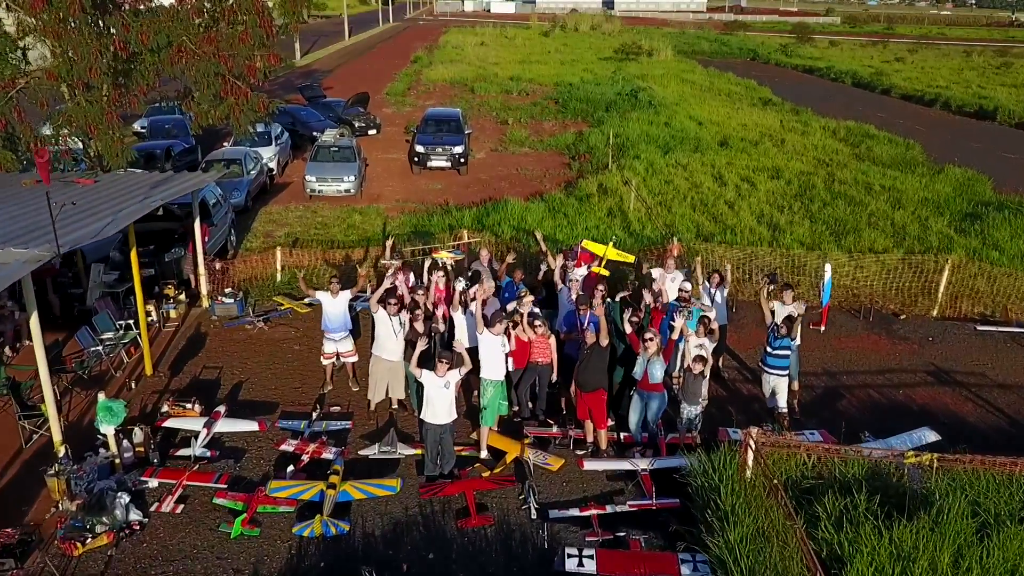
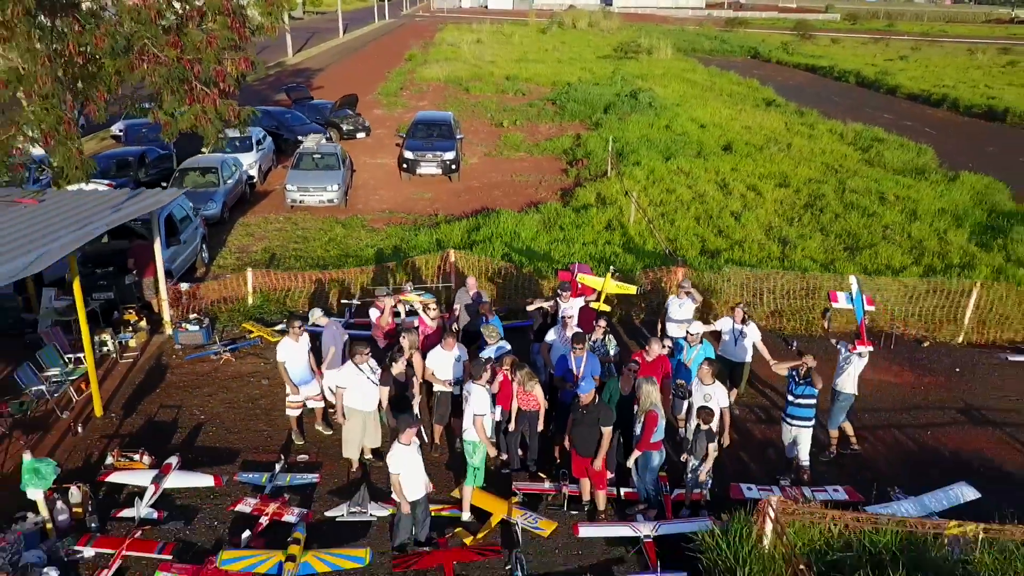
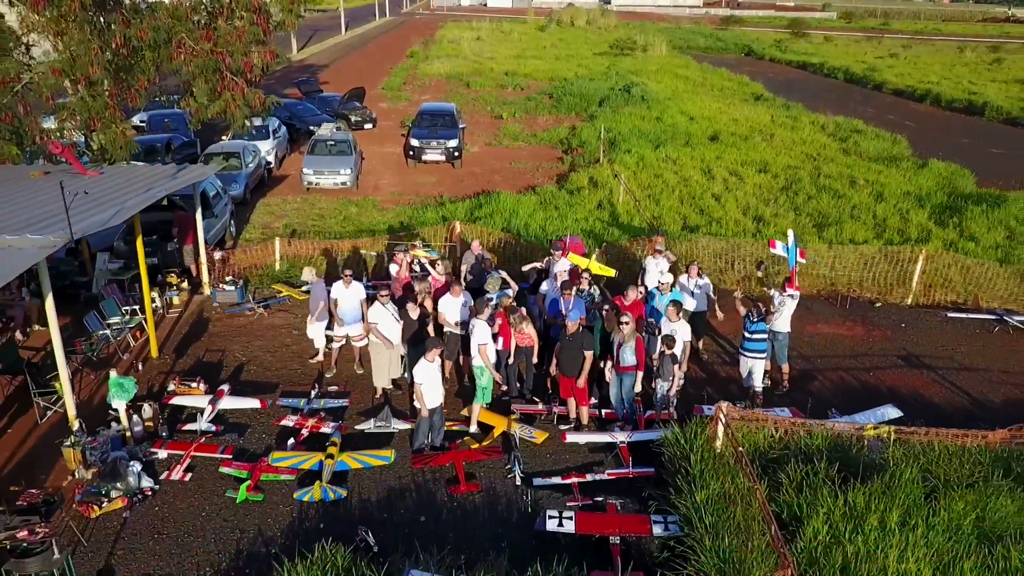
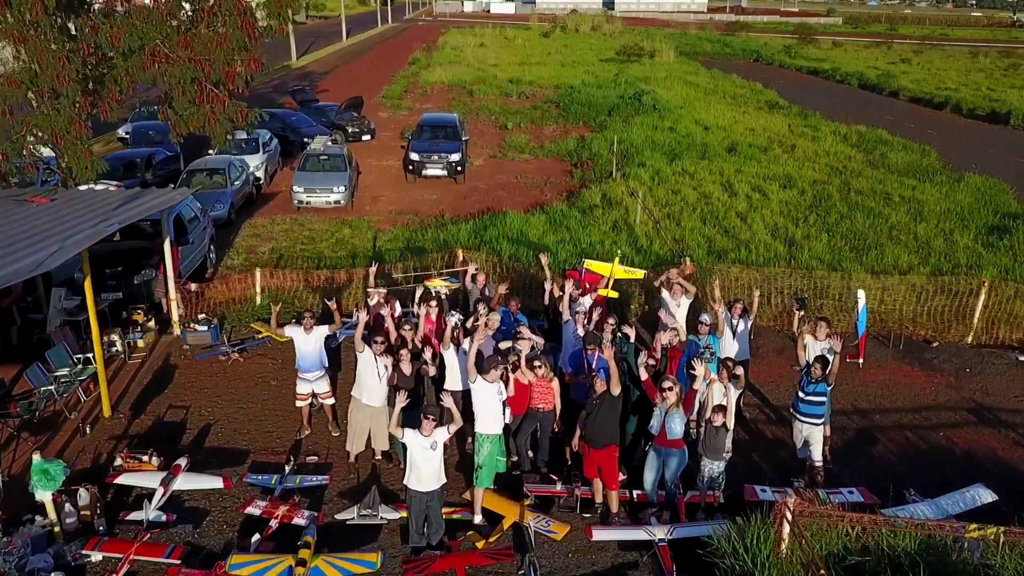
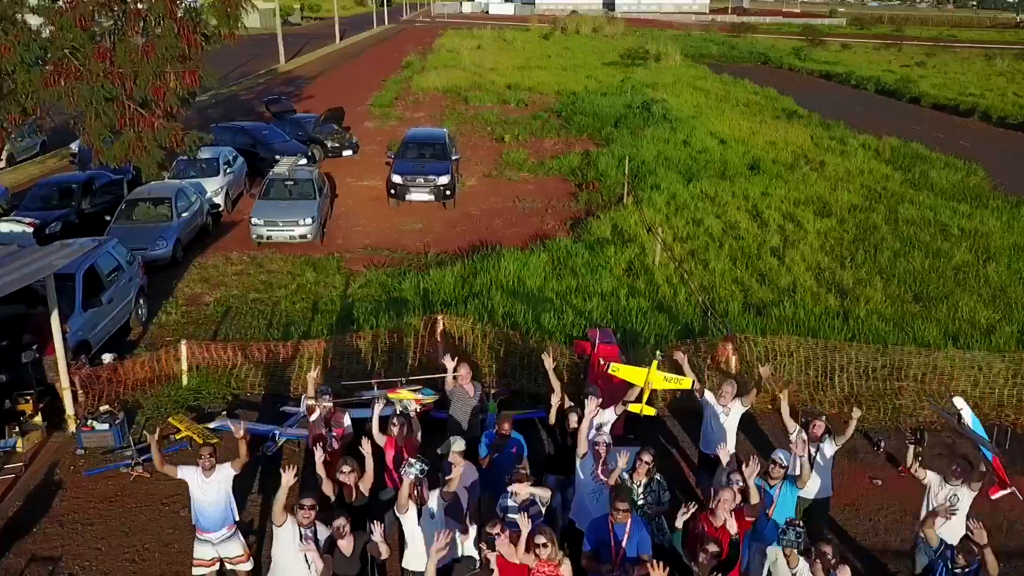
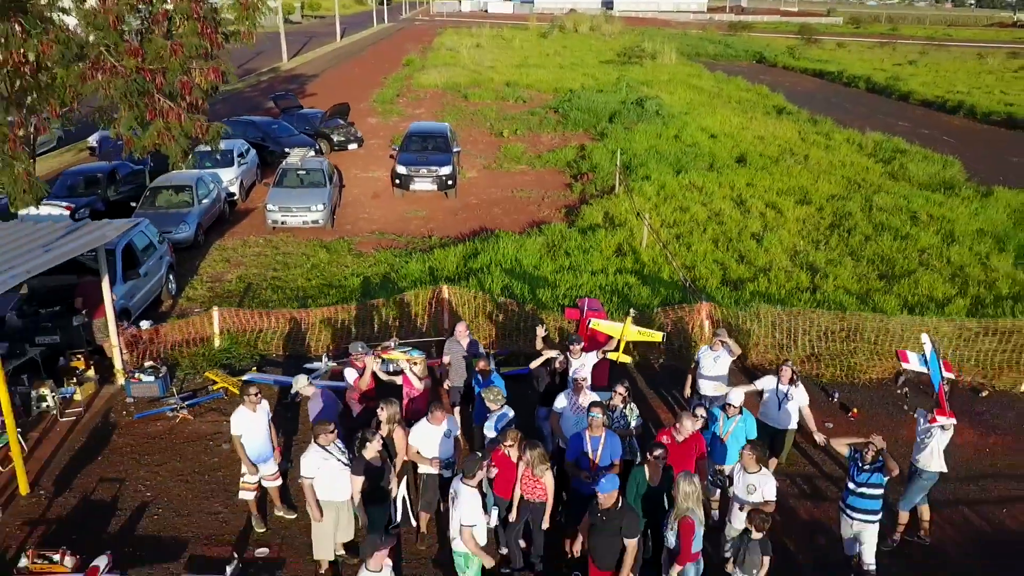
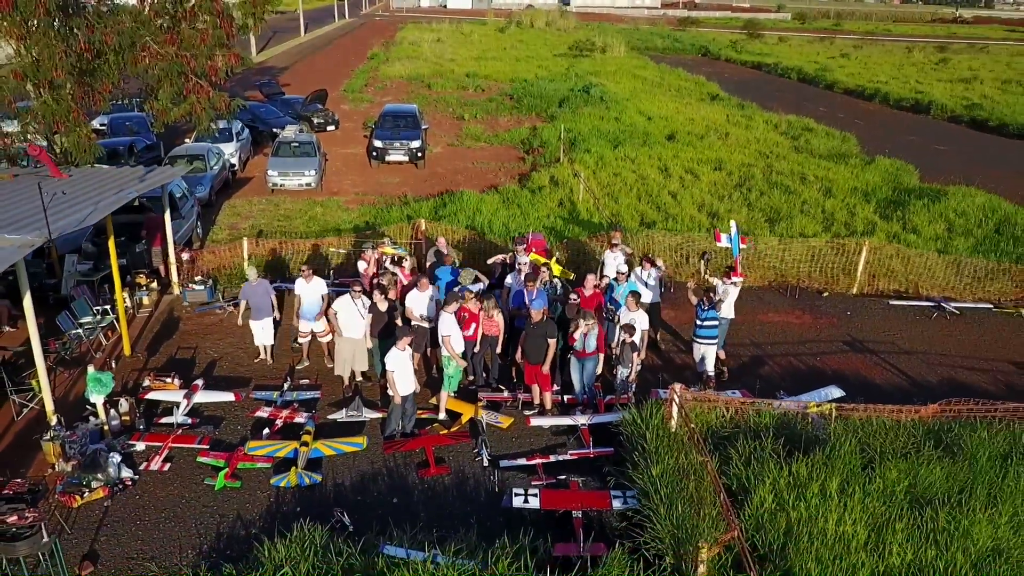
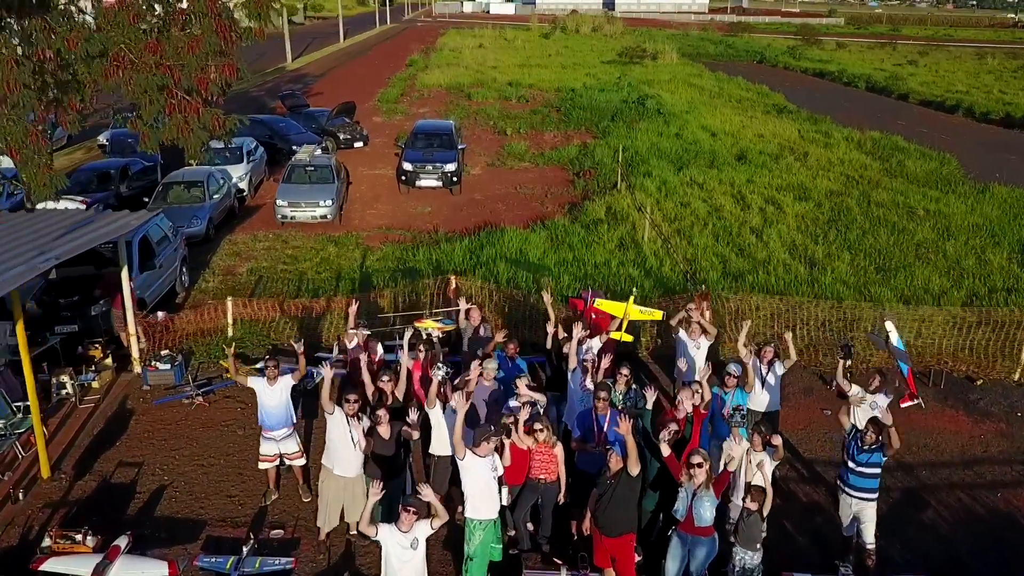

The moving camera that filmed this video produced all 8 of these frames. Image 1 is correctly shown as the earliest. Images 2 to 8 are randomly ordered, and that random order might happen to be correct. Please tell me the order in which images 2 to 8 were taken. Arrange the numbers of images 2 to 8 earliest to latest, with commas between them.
4, 8, 5, 6, 2, 3, 7
